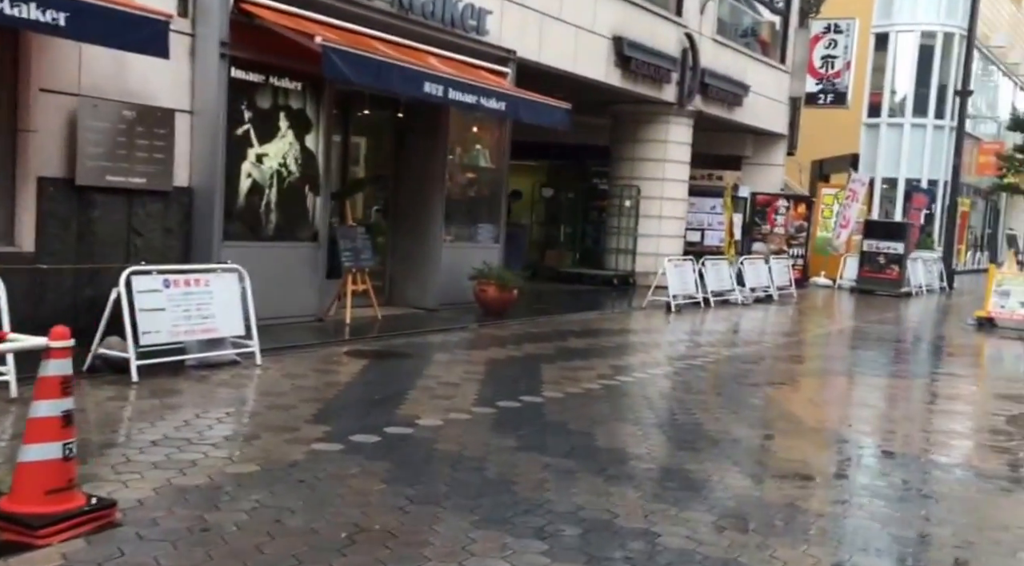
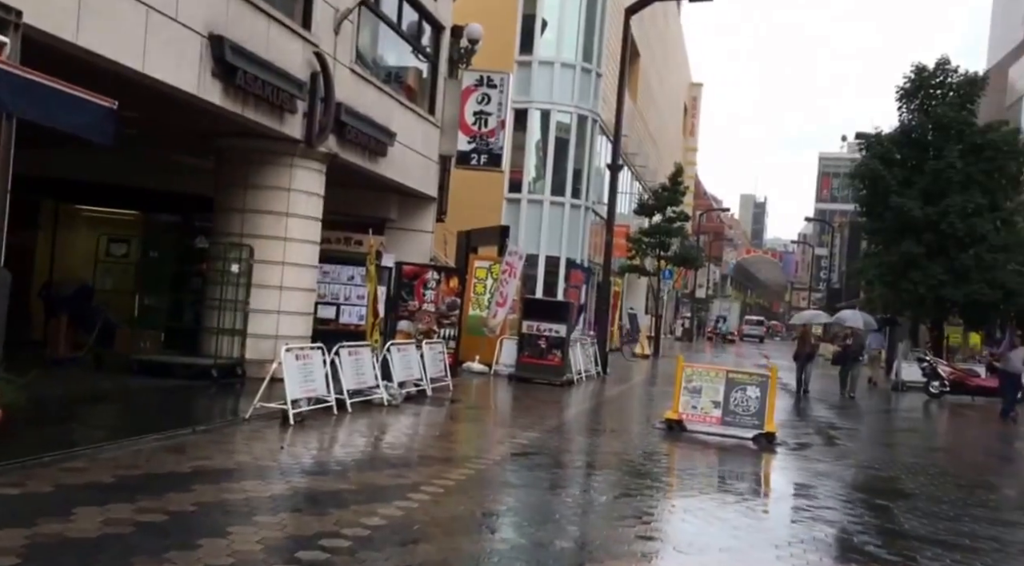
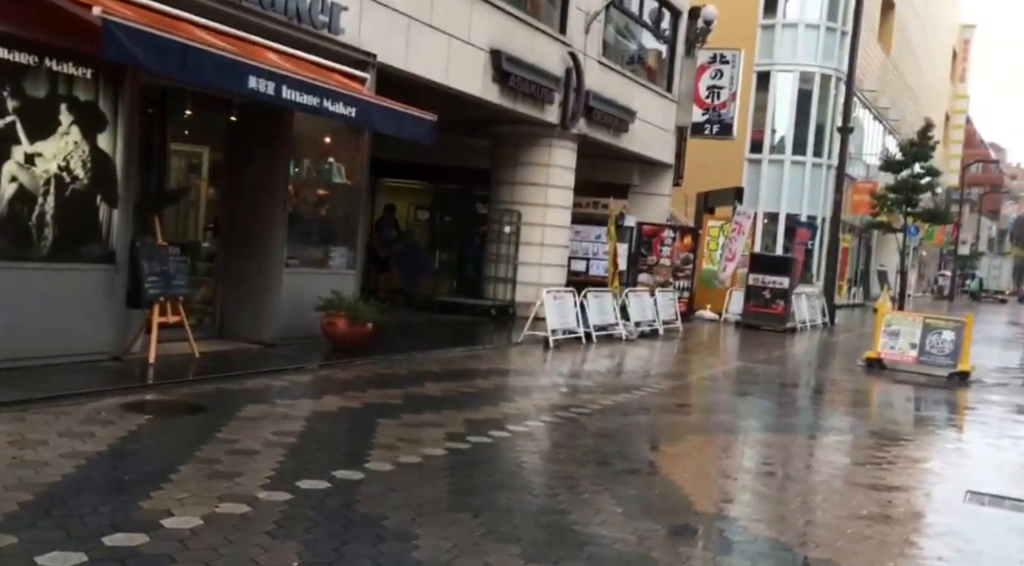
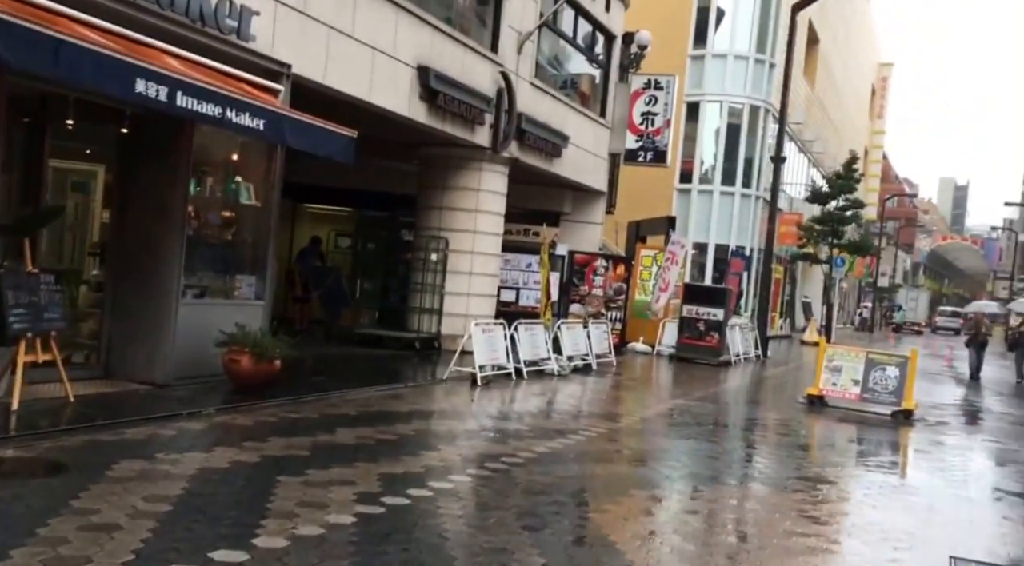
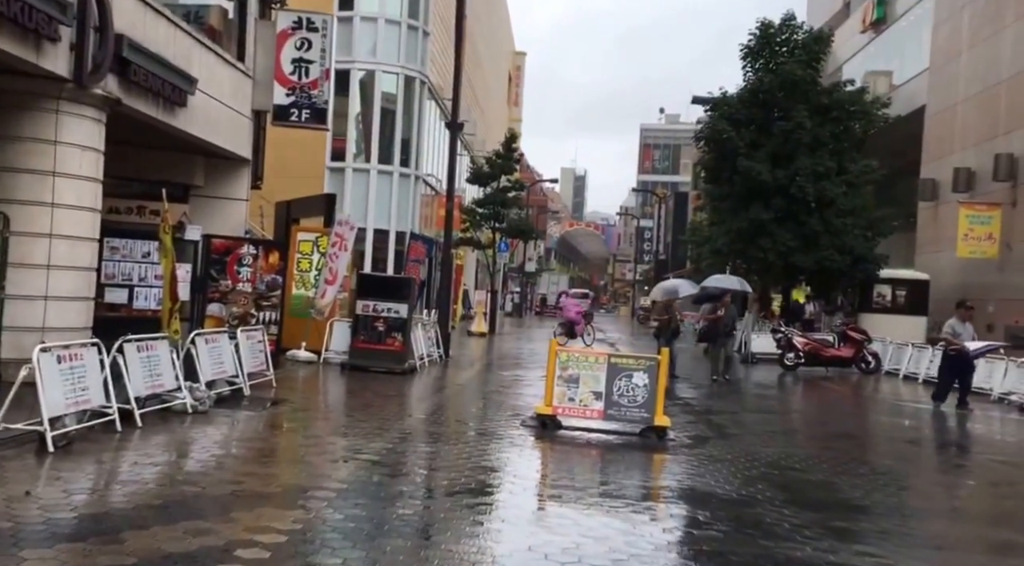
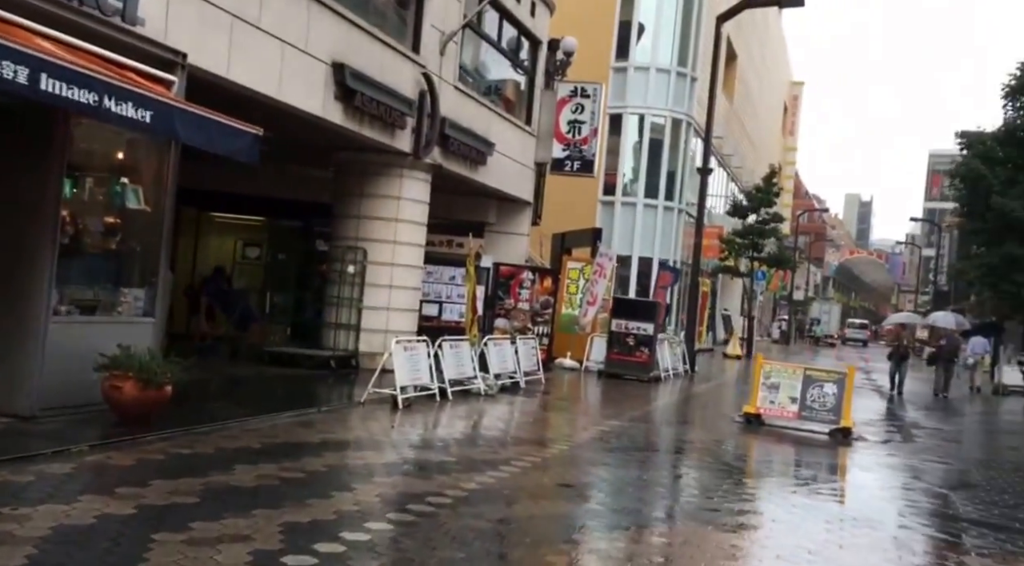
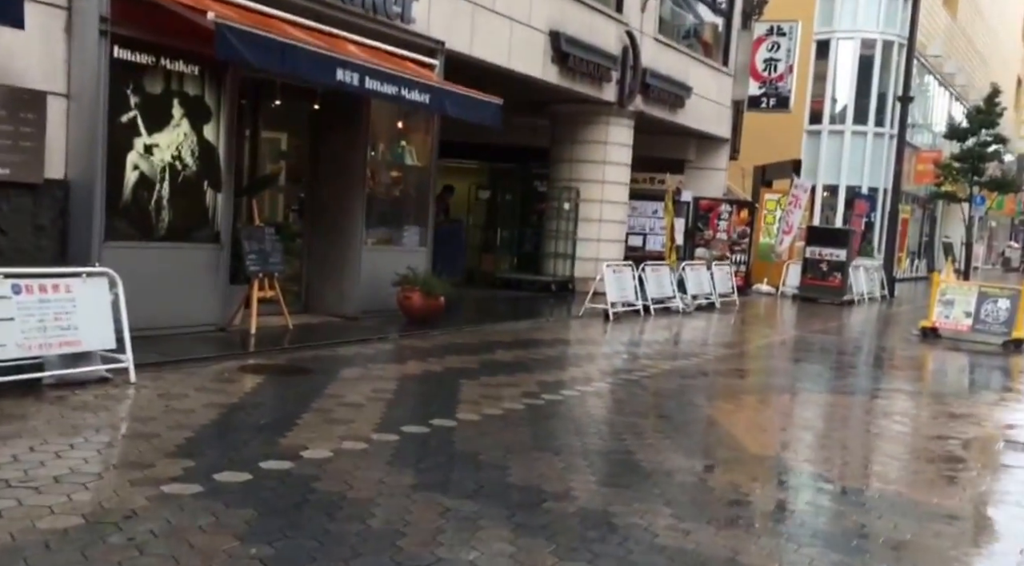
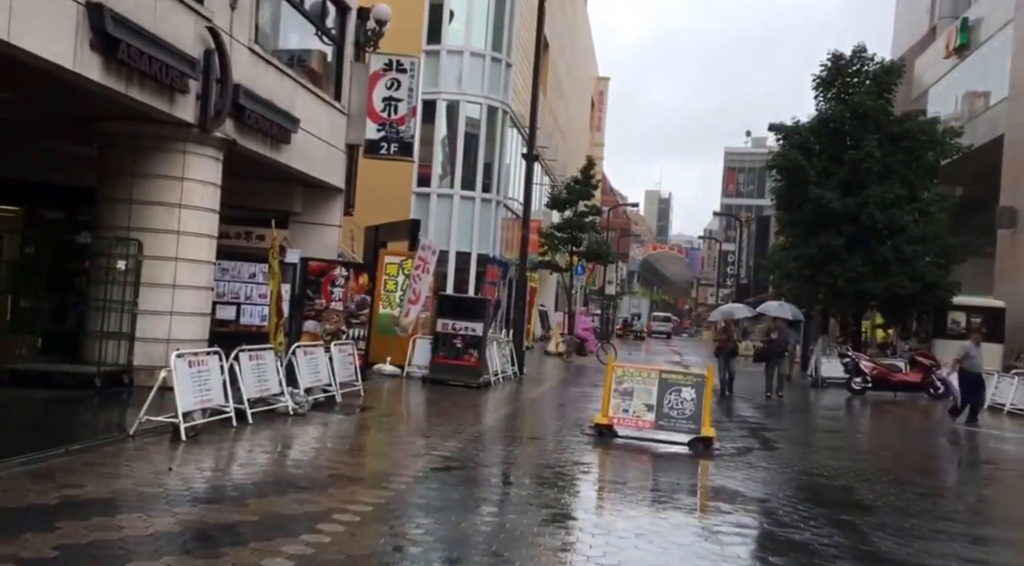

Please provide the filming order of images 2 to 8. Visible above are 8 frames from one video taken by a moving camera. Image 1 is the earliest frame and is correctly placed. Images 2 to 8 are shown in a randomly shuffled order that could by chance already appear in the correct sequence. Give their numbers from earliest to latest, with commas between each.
7, 3, 4, 6, 2, 8, 5
